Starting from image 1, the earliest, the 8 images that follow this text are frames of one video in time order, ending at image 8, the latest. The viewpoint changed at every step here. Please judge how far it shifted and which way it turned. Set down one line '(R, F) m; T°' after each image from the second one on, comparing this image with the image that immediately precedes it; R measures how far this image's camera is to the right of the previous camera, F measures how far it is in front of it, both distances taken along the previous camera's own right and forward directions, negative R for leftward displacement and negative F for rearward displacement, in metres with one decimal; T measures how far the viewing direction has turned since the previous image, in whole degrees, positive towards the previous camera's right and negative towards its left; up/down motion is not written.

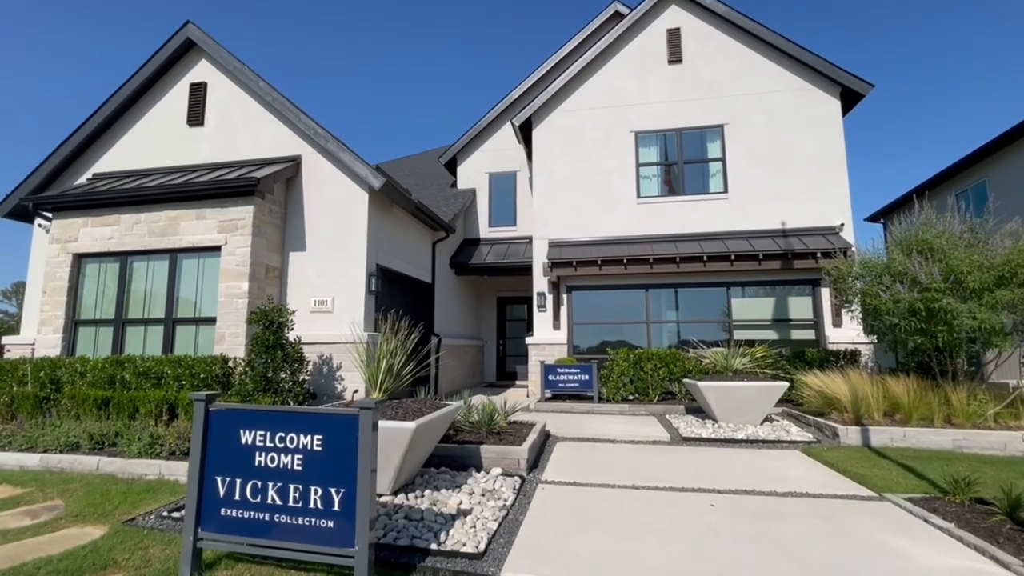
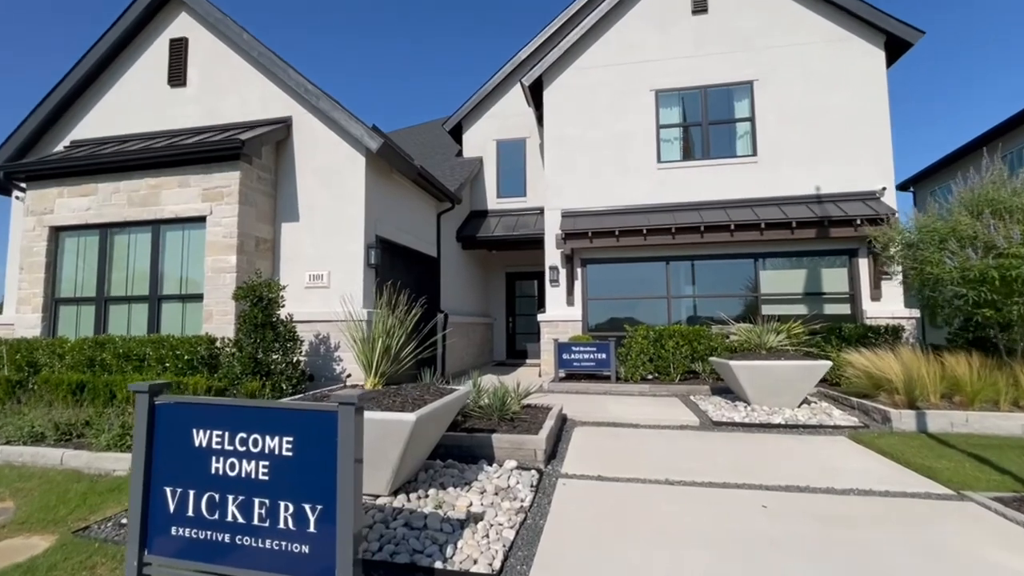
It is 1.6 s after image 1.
(-0.1, +0.7) m; -1°
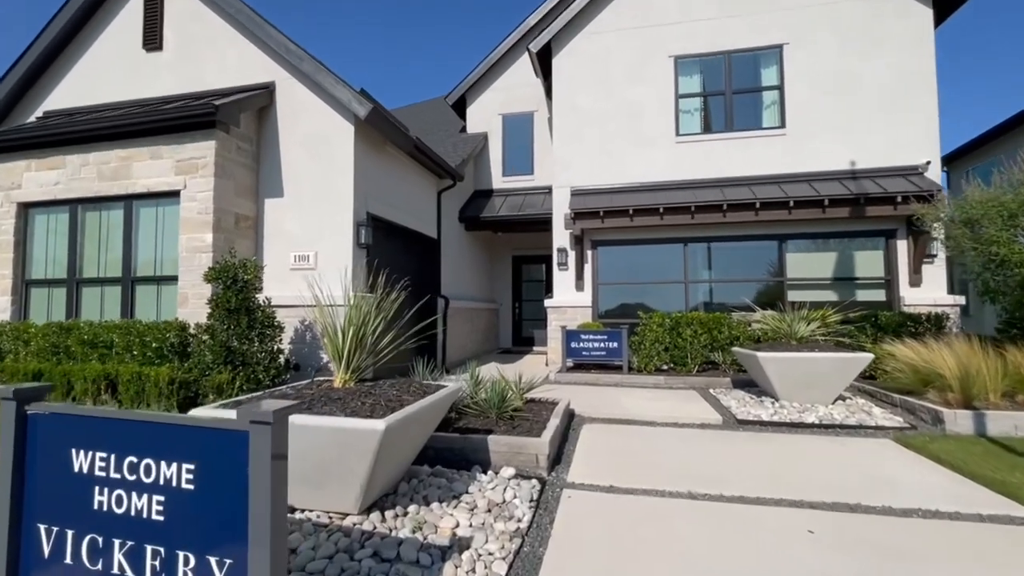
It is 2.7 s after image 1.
(+0.1, +0.7) m; -1°
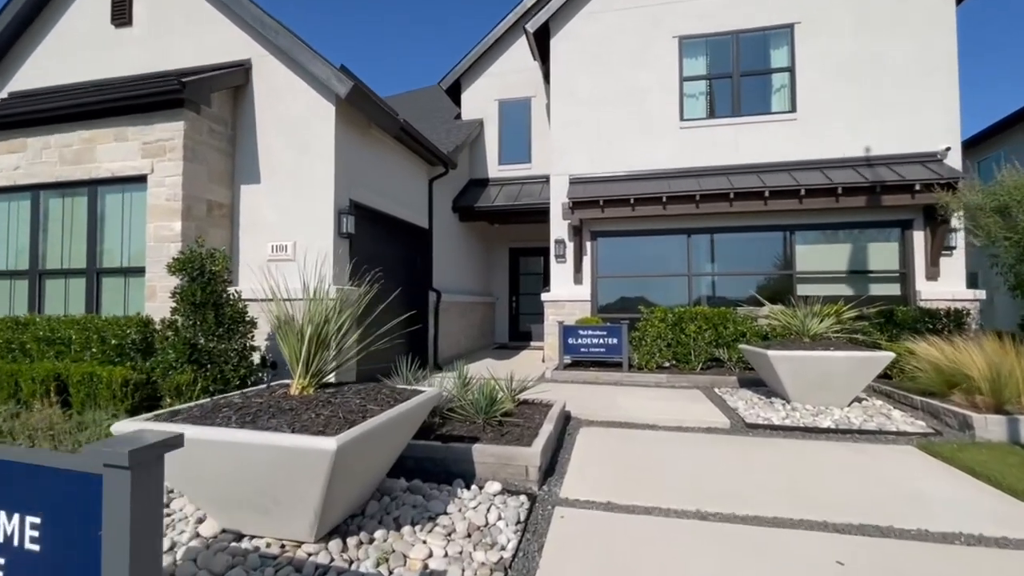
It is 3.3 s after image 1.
(+0.1, +0.5) m; 0°
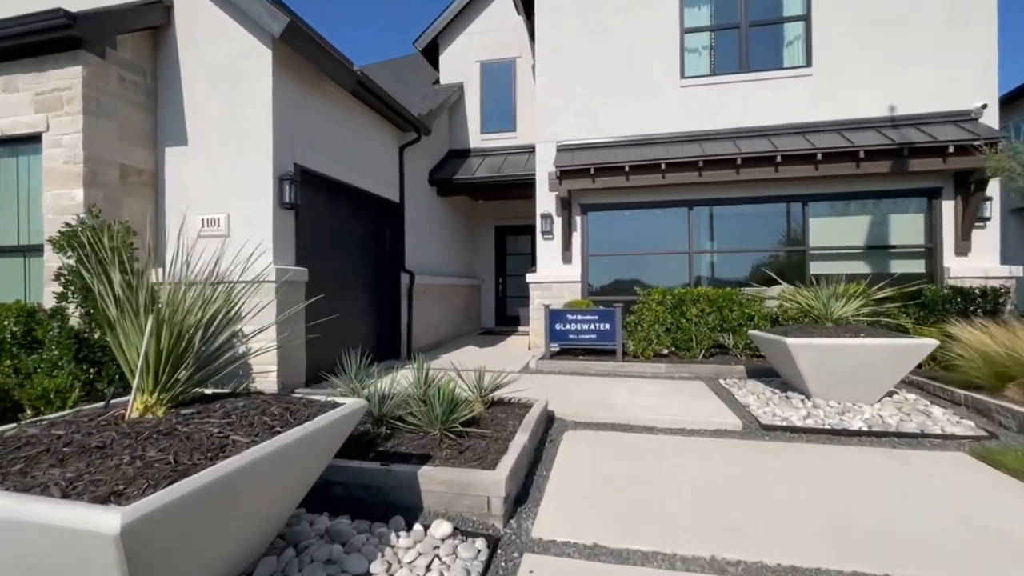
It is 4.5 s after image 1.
(+0.2, +1.0) m; +1°
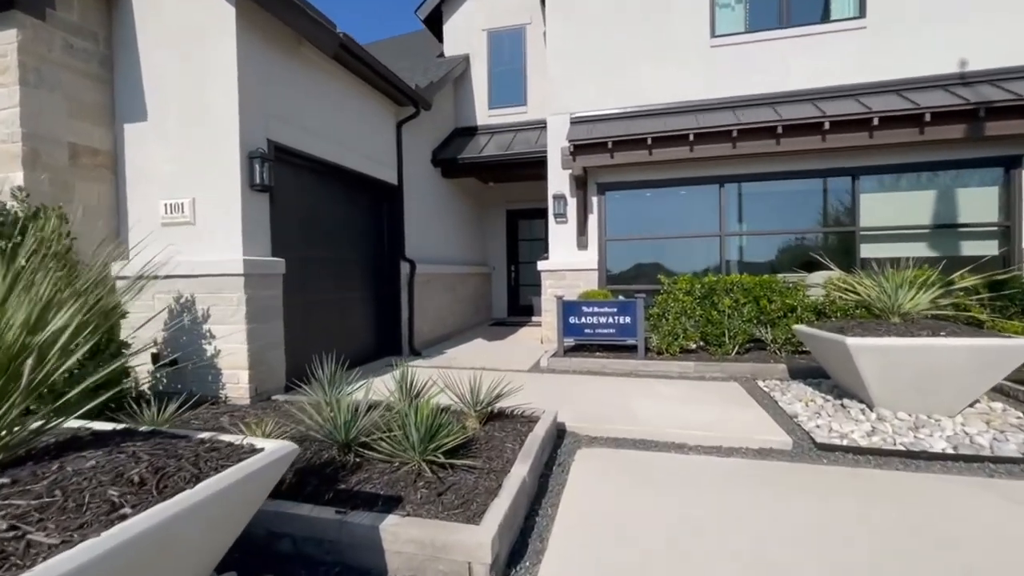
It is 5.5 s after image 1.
(+0.2, +0.8) m; -2°
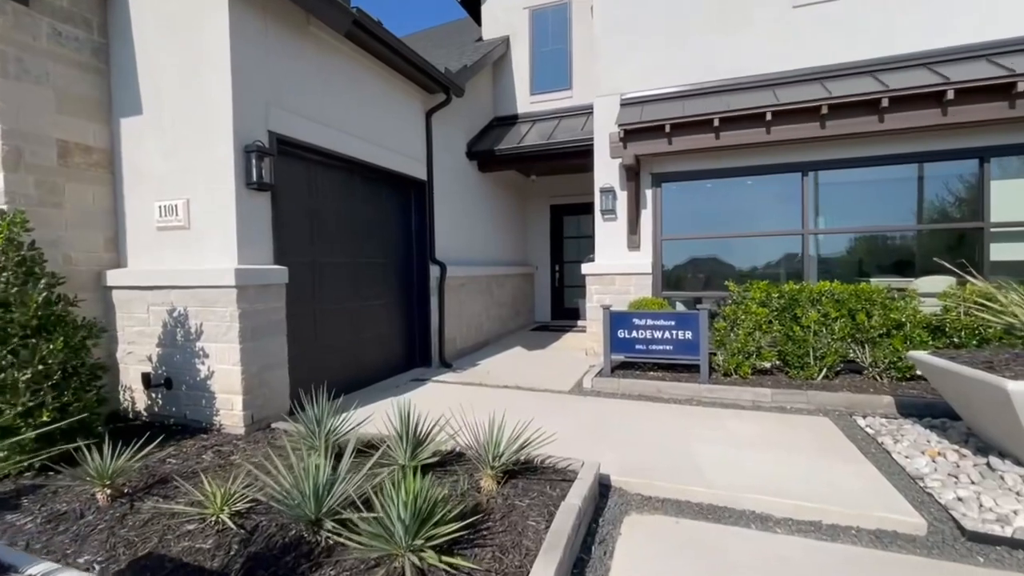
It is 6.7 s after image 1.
(+0.1, +0.9) m; -6°
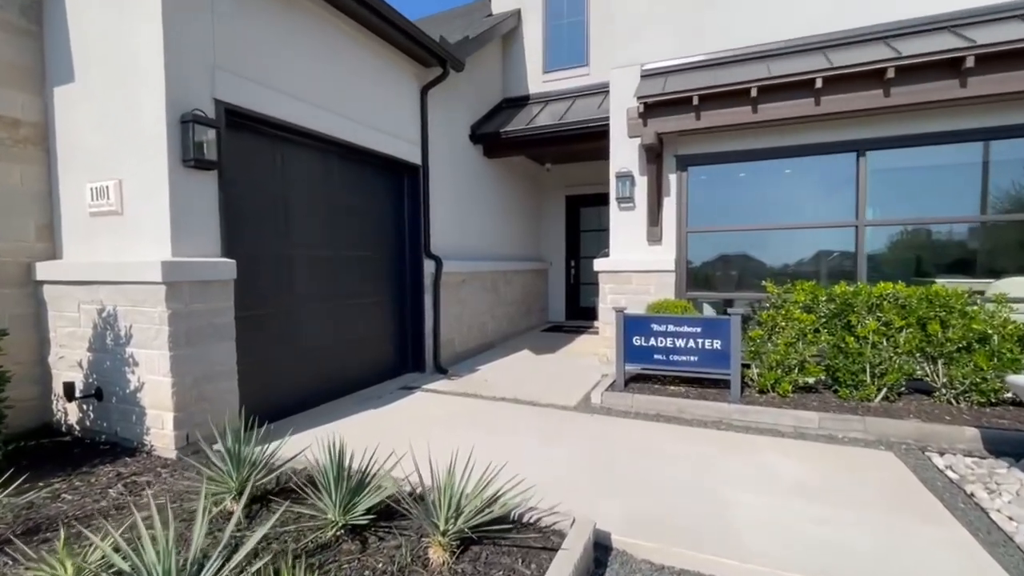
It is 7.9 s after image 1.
(+0.3, +0.8) m; -3°
